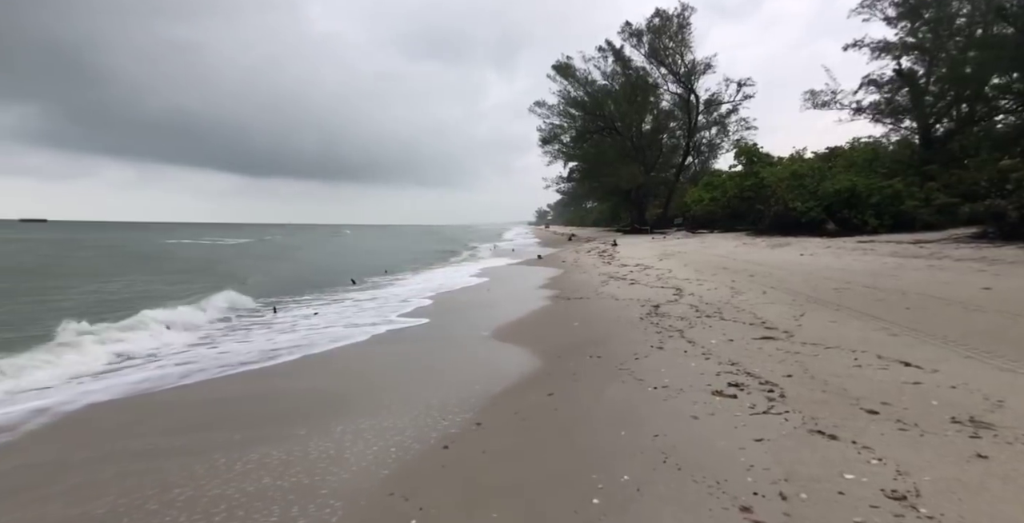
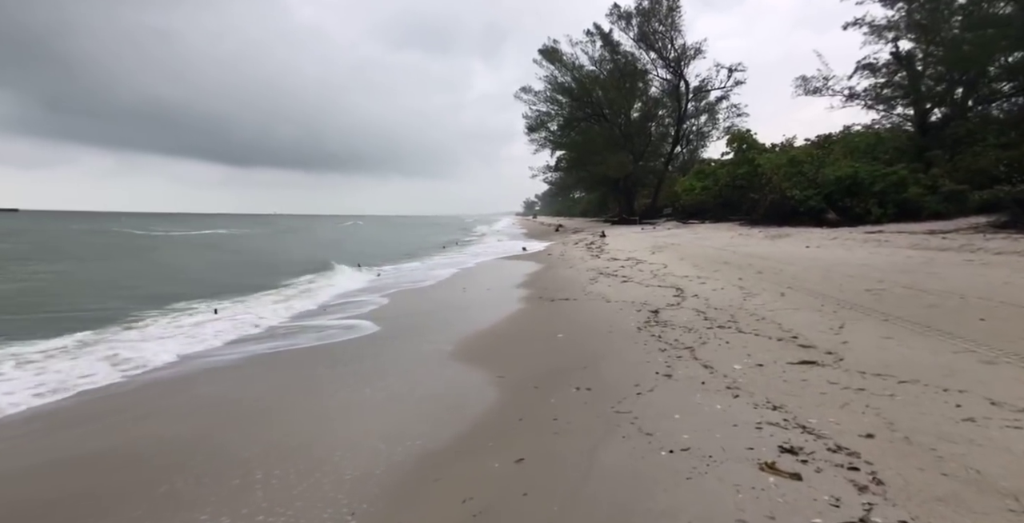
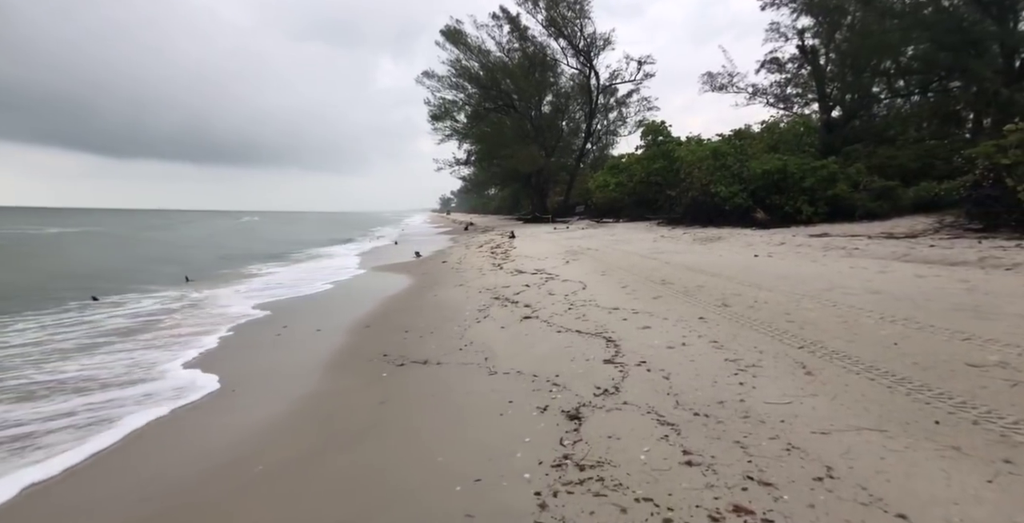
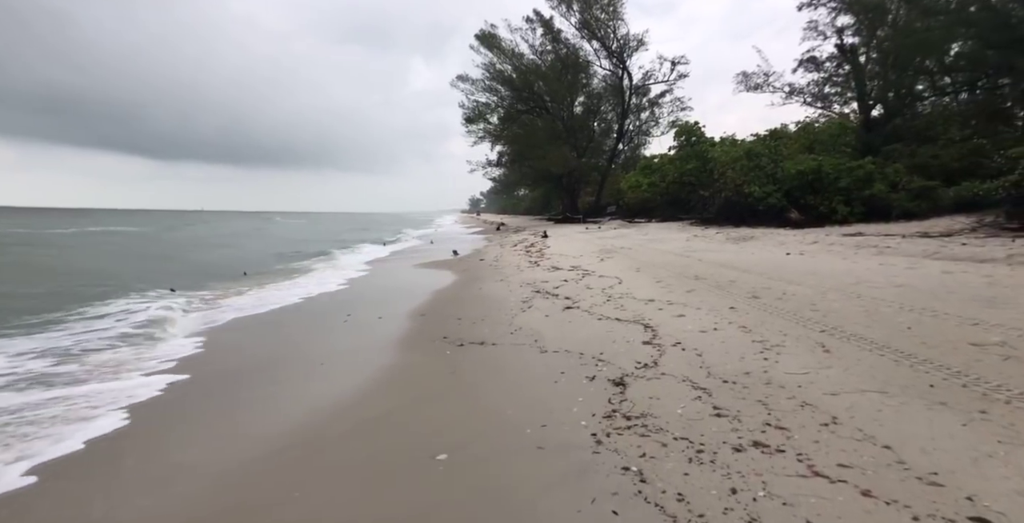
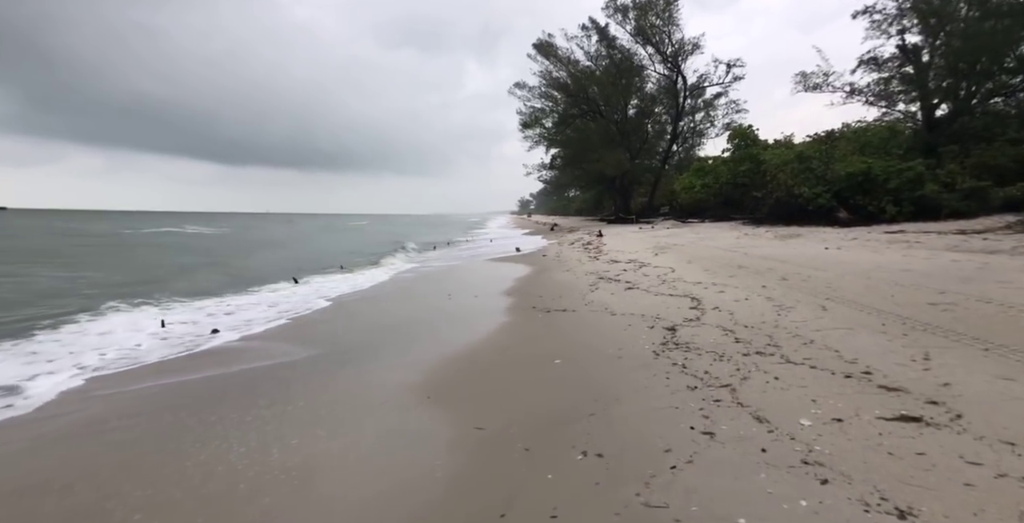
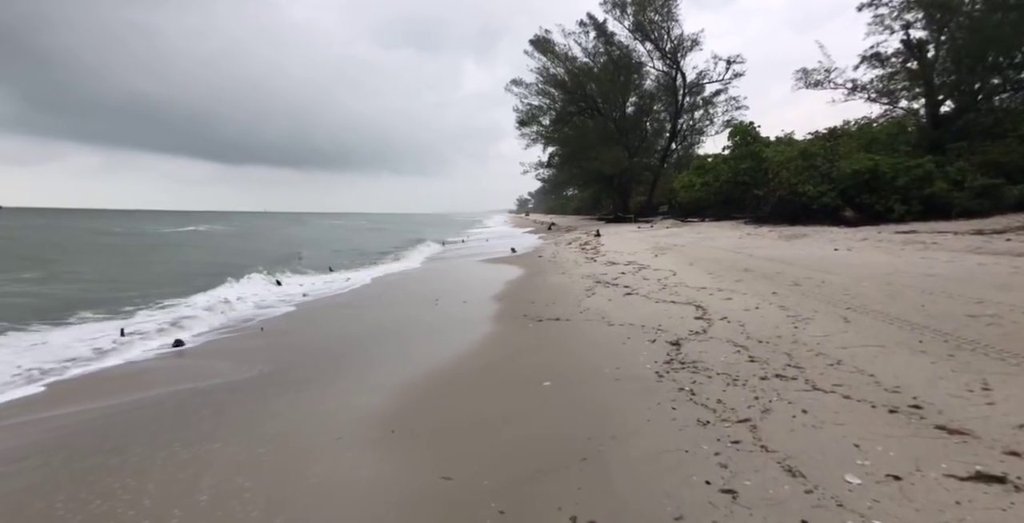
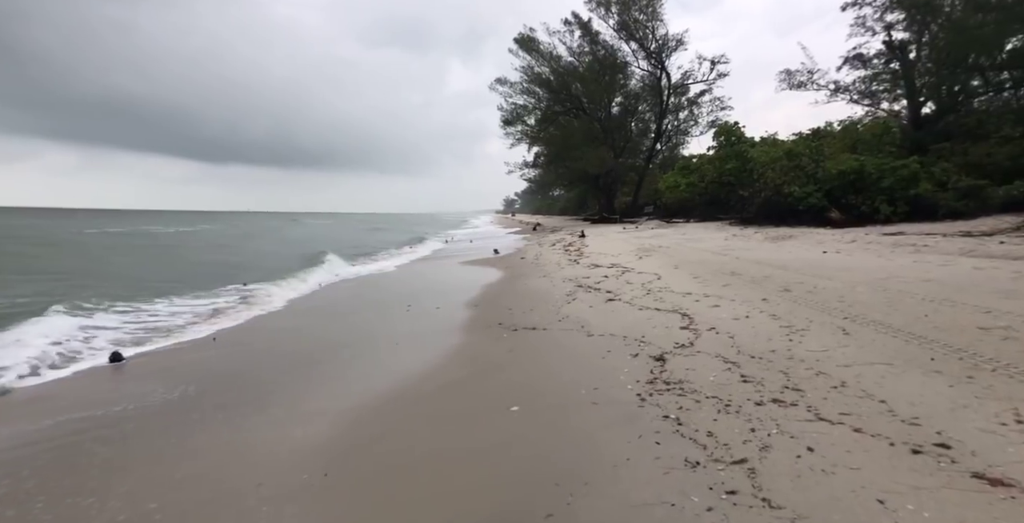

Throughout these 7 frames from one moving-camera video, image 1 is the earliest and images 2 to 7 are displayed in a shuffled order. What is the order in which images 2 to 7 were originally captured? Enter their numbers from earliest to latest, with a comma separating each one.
2, 5, 6, 7, 4, 3
